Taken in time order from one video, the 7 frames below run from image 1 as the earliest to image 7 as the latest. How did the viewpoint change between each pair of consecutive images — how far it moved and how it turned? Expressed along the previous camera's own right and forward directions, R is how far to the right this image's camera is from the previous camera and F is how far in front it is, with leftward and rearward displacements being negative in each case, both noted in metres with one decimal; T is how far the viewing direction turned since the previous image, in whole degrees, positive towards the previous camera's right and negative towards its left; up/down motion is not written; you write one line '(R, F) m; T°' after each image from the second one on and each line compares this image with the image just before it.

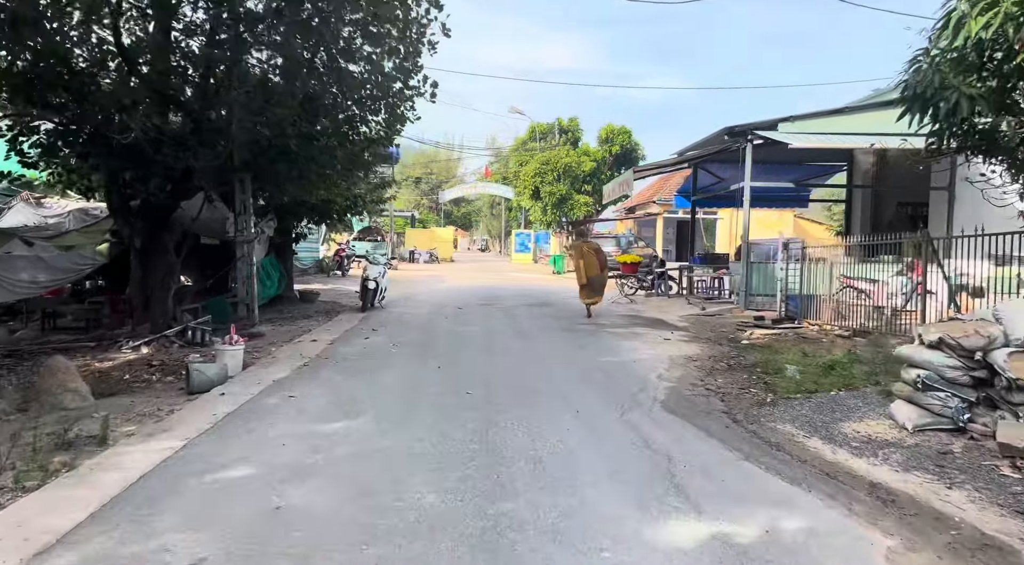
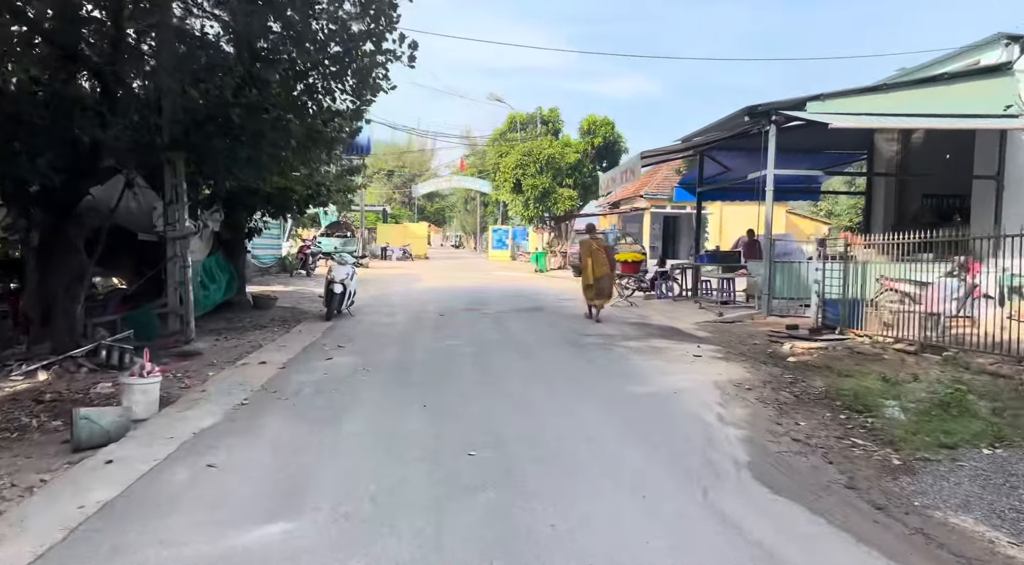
(-0.3, +1.9) m; +2°
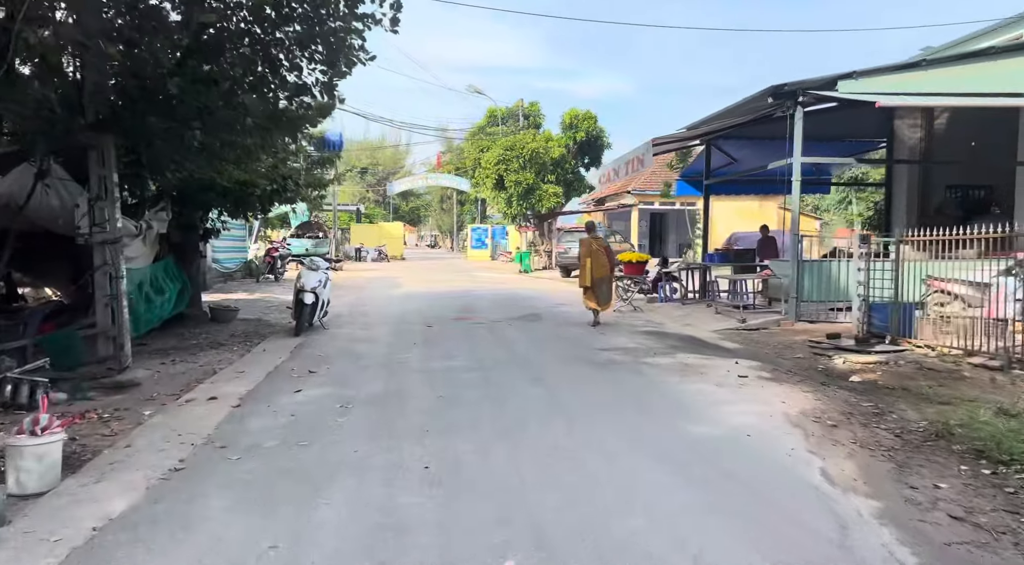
(-0.3, +1.5) m; +2°
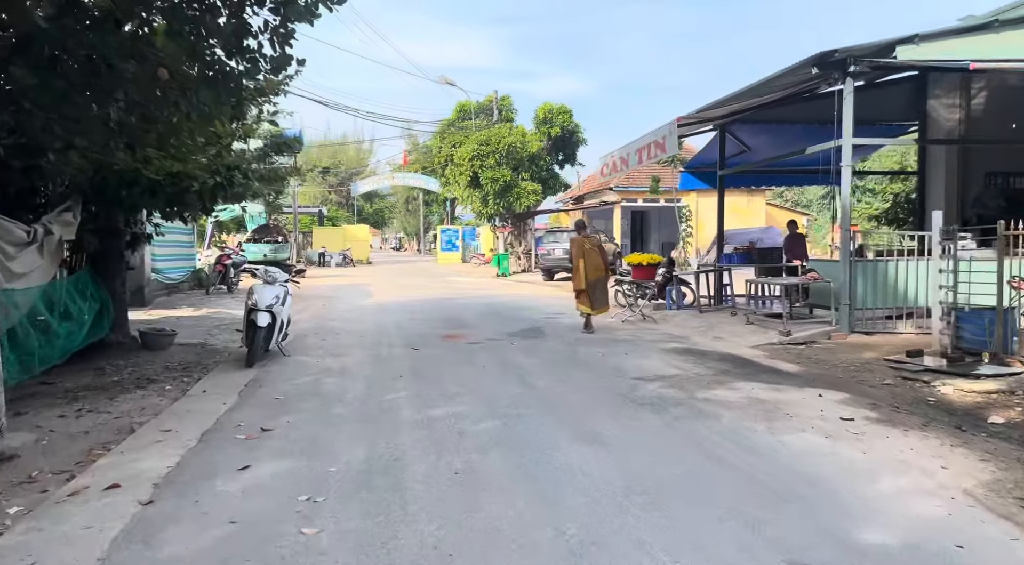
(-0.4, +1.9) m; +3°
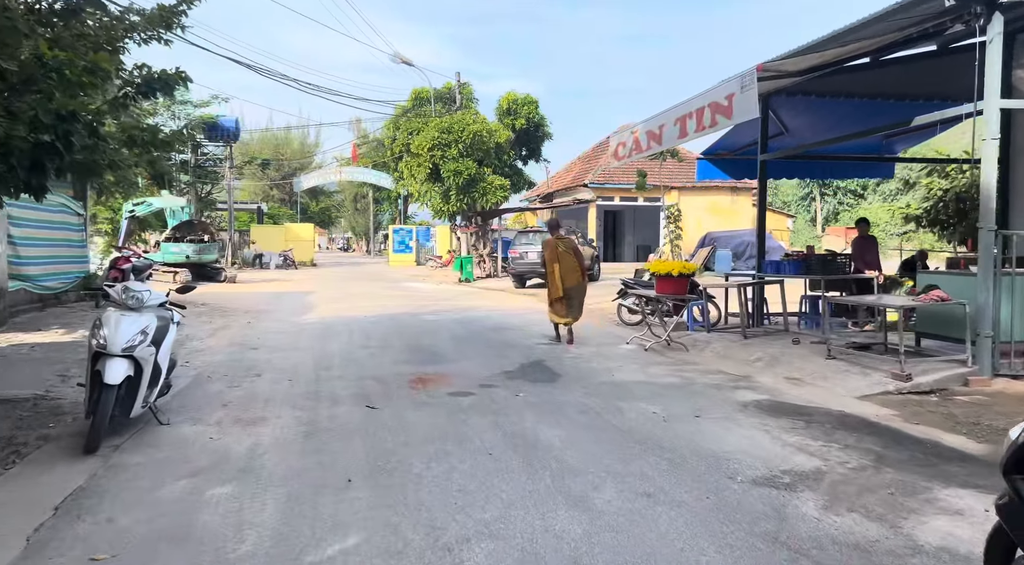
(-0.5, +3.0) m; +4°
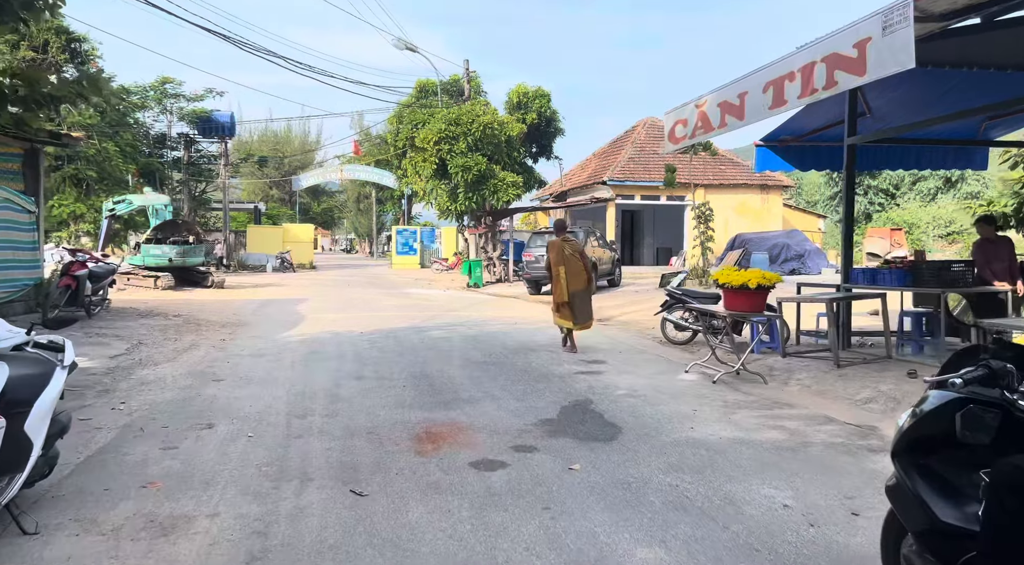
(-0.3, +1.9) m; 0°
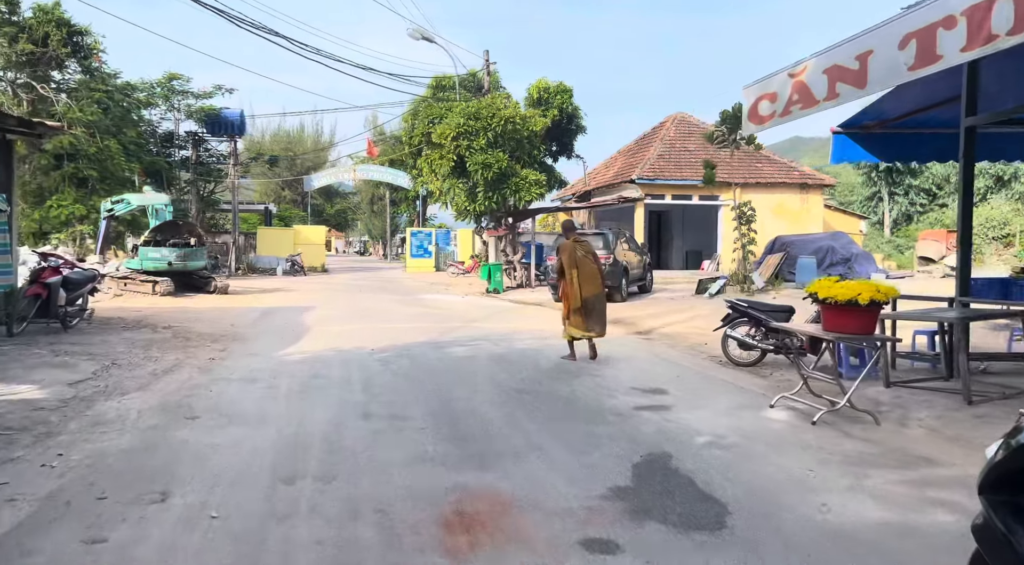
(-0.3, +1.4) m; -1°
